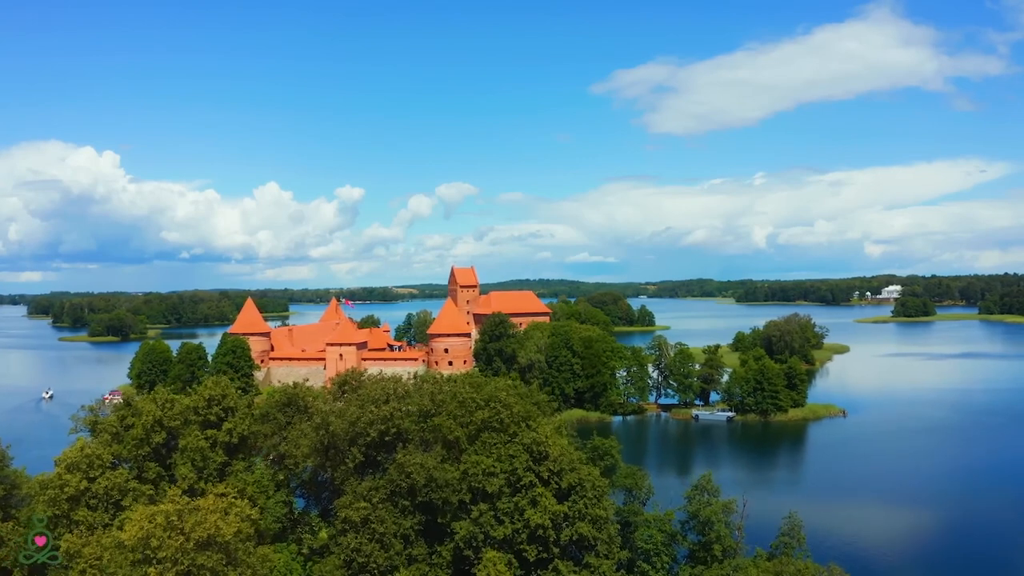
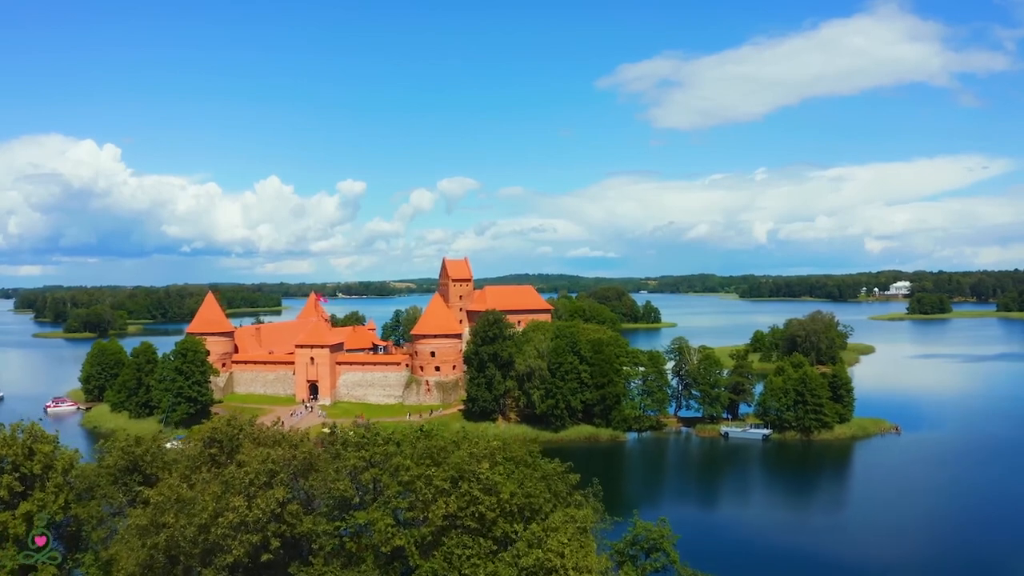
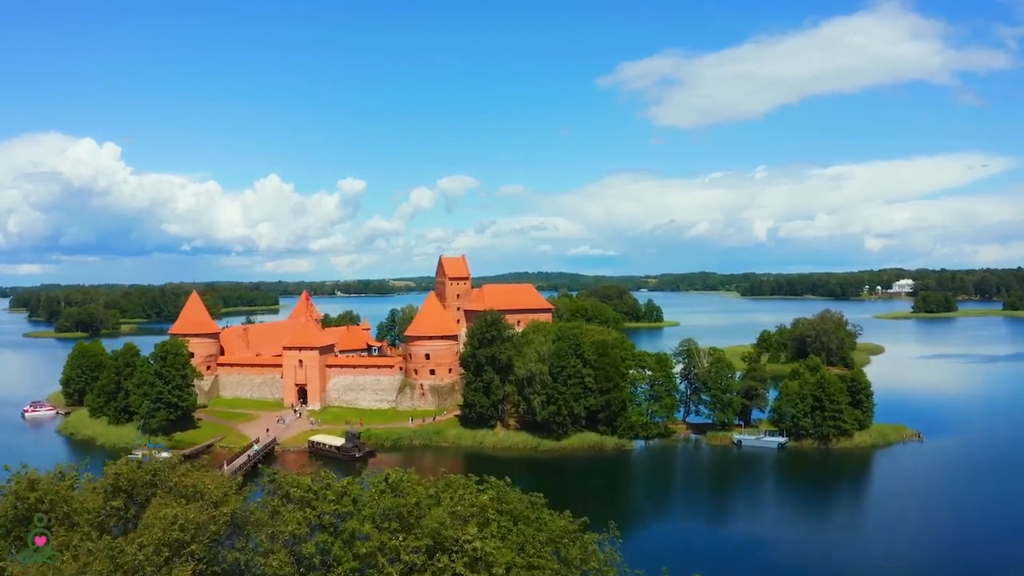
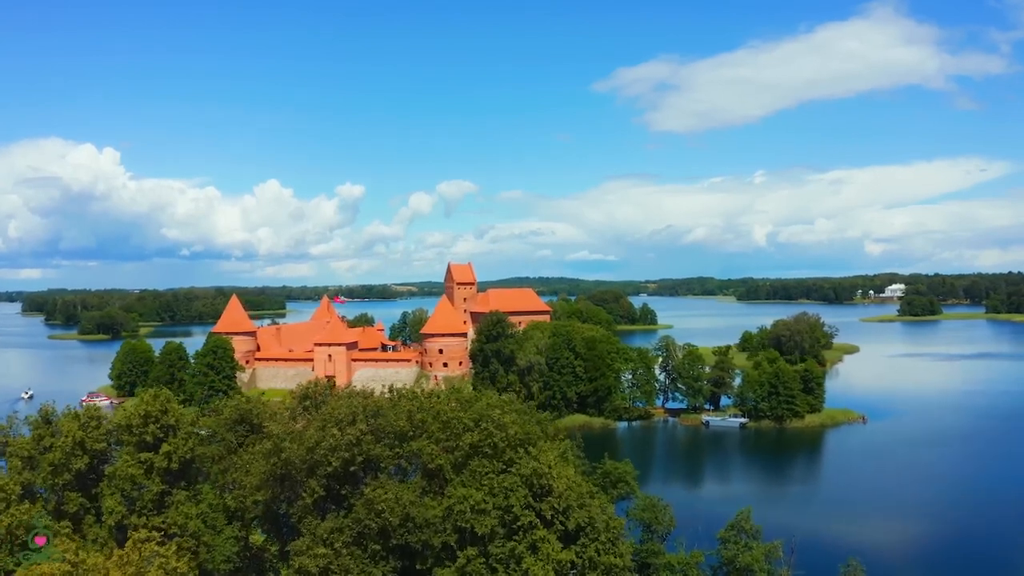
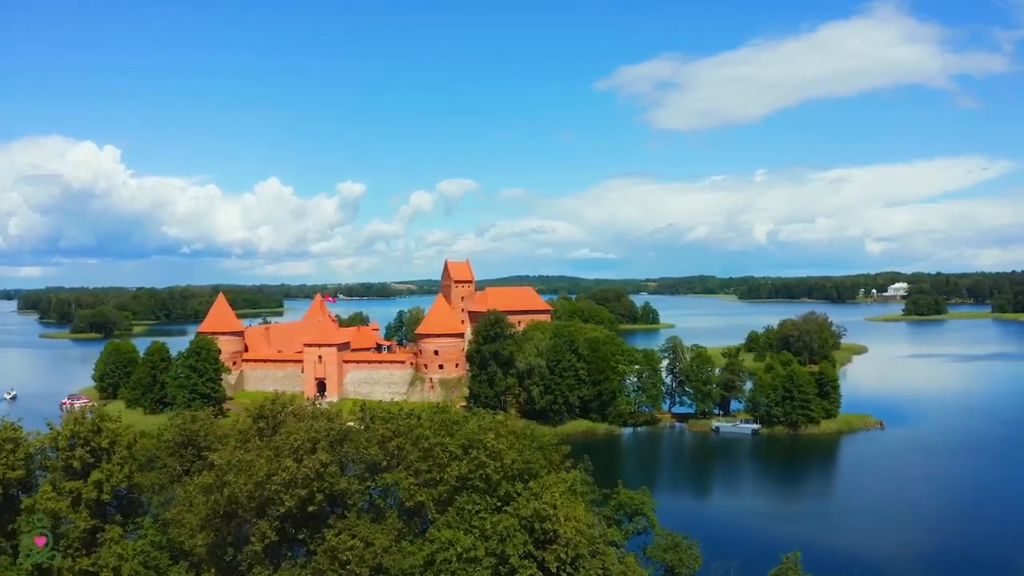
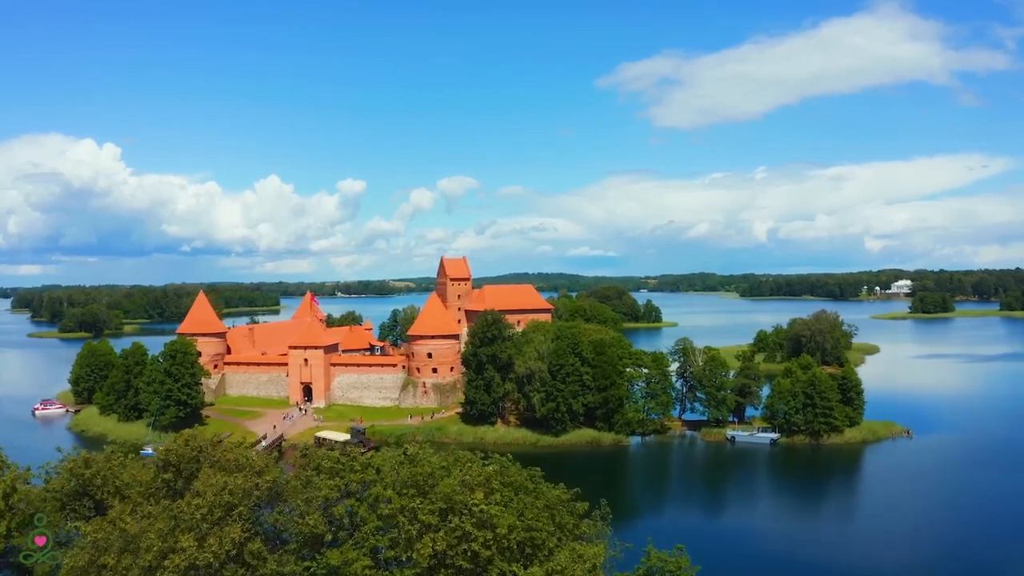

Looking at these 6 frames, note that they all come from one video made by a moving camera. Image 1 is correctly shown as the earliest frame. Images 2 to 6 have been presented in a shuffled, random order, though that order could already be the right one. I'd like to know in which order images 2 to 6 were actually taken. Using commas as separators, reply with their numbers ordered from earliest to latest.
4, 5, 2, 6, 3
